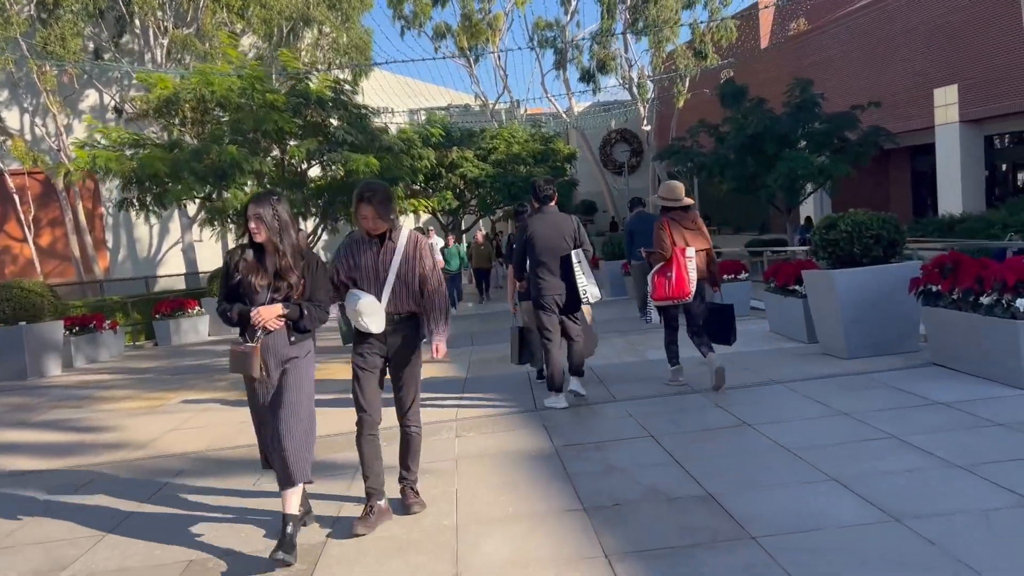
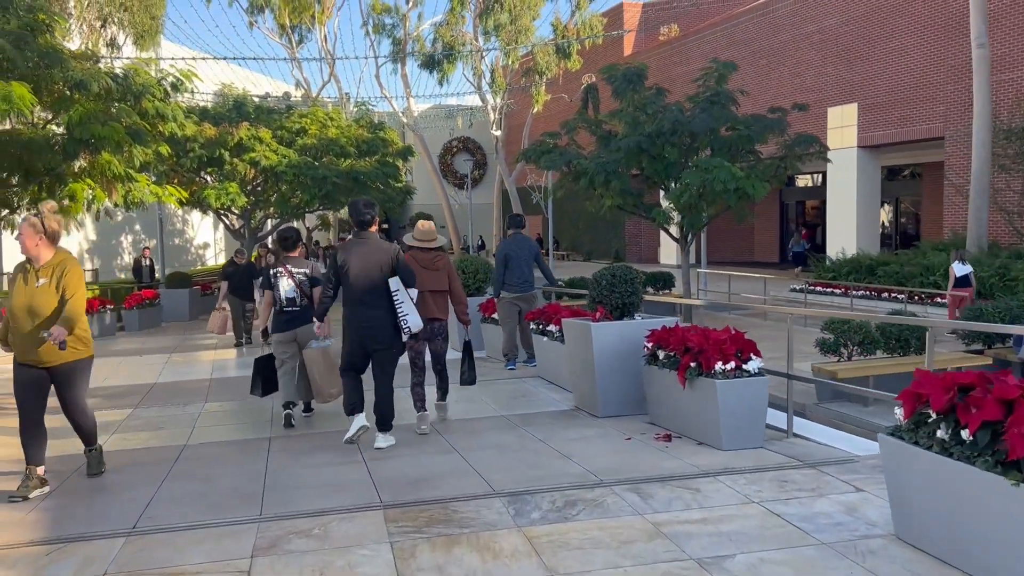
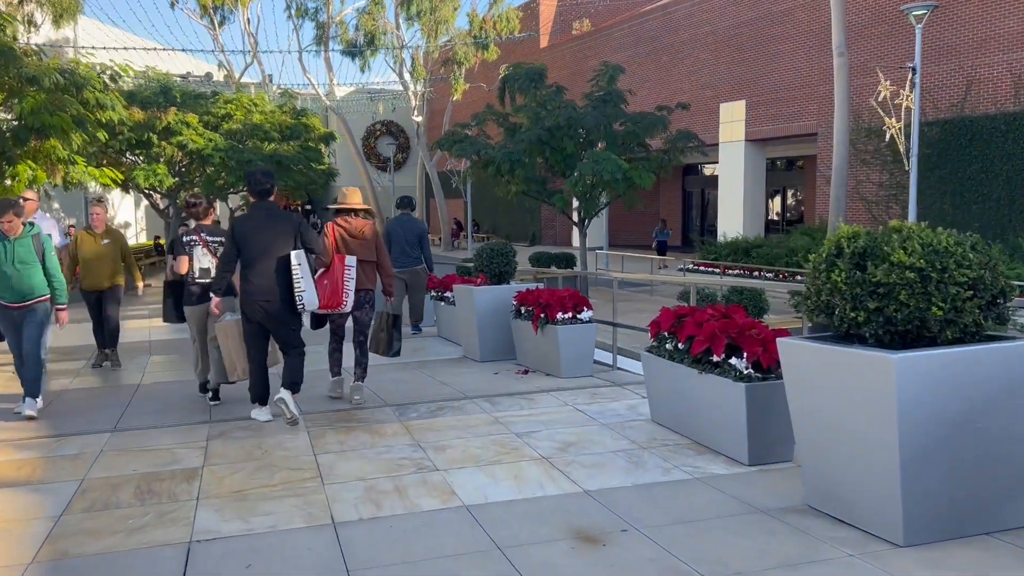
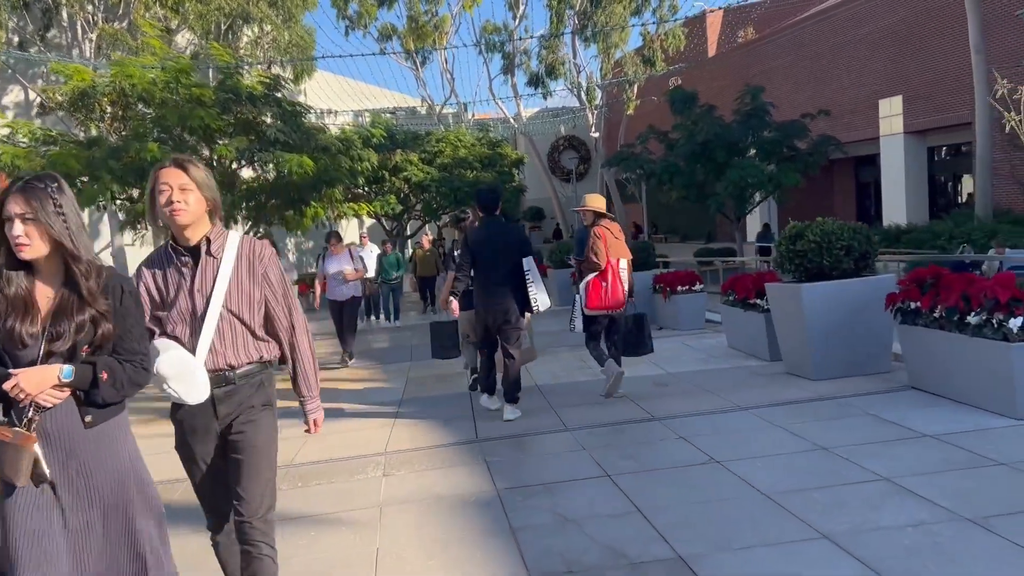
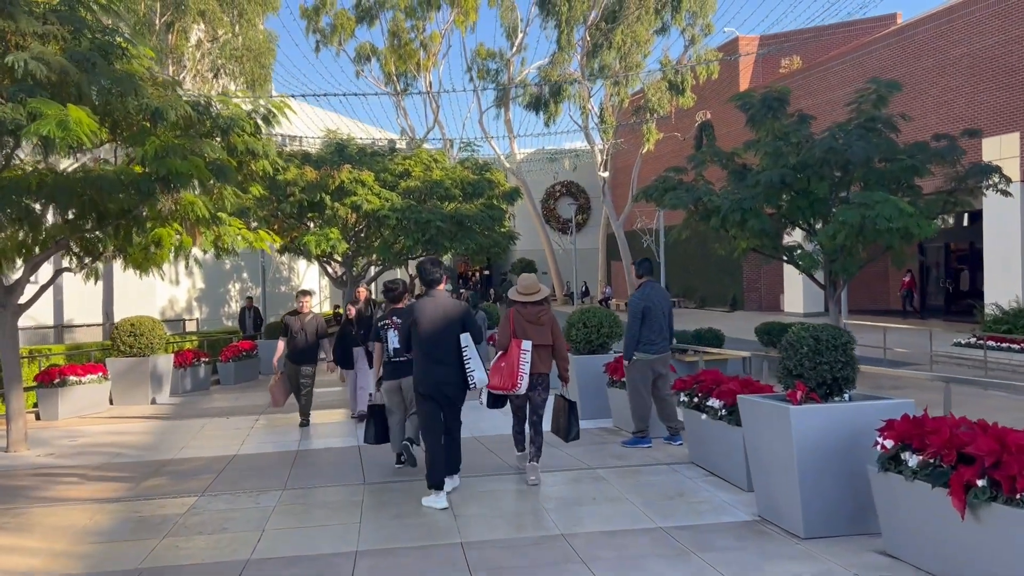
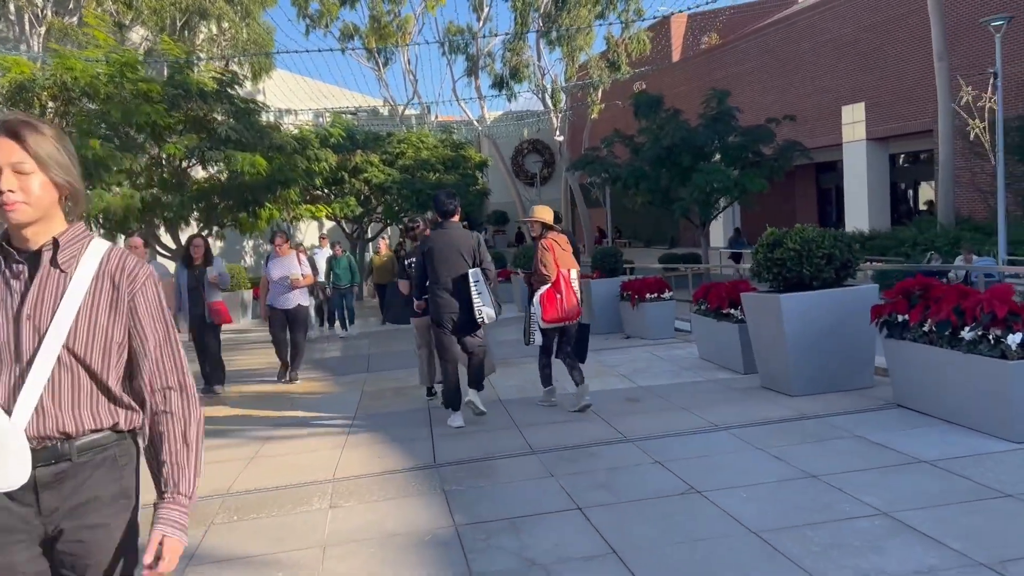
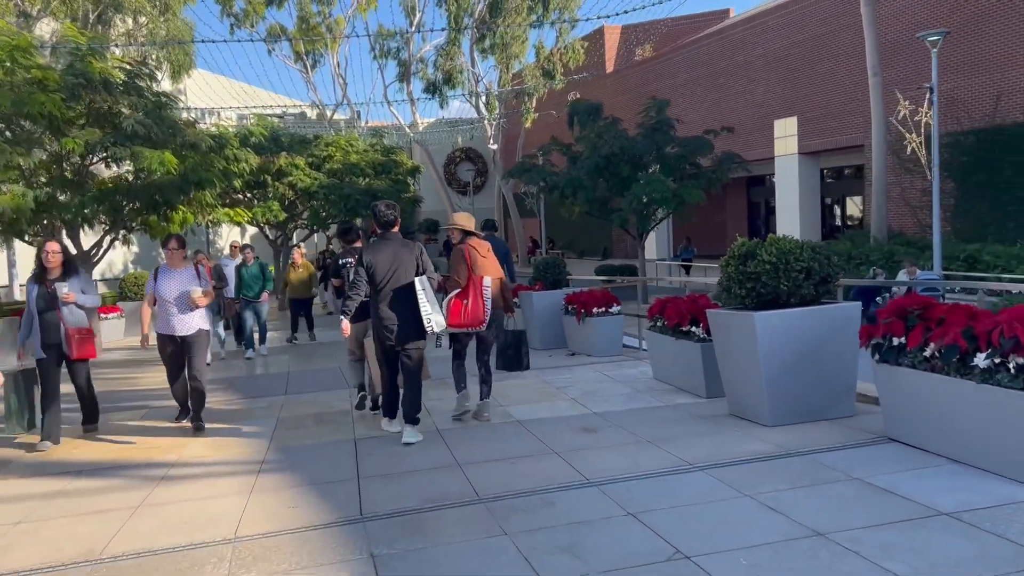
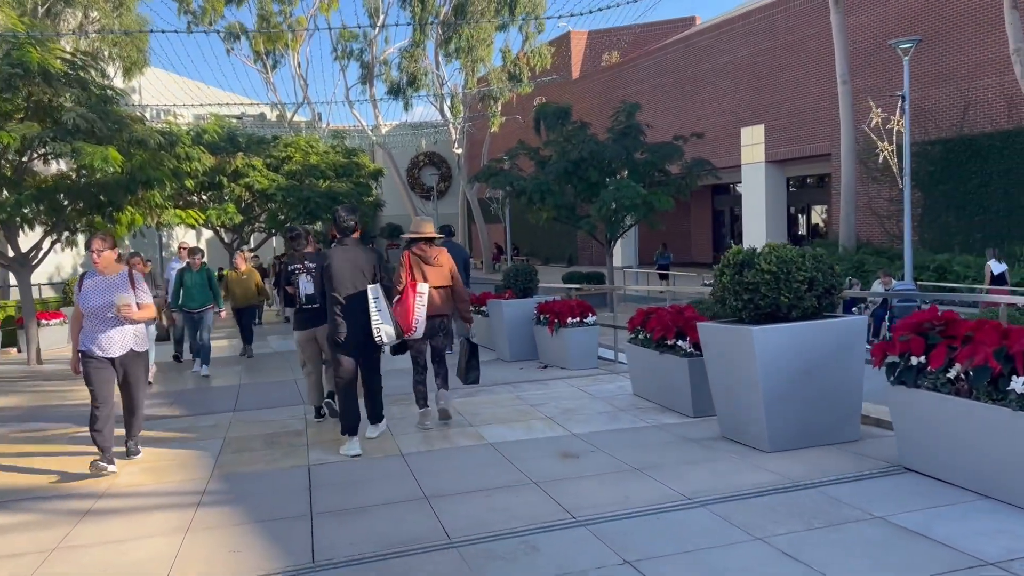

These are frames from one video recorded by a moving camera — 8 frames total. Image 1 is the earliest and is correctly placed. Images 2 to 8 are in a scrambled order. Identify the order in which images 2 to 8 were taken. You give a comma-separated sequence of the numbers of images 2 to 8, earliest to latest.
4, 6, 7, 8, 3, 2, 5
